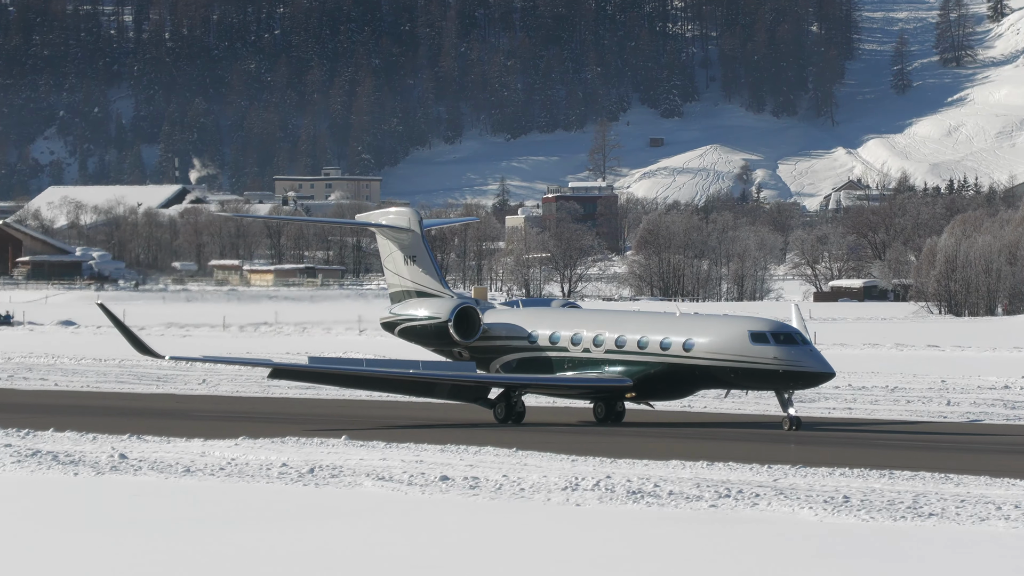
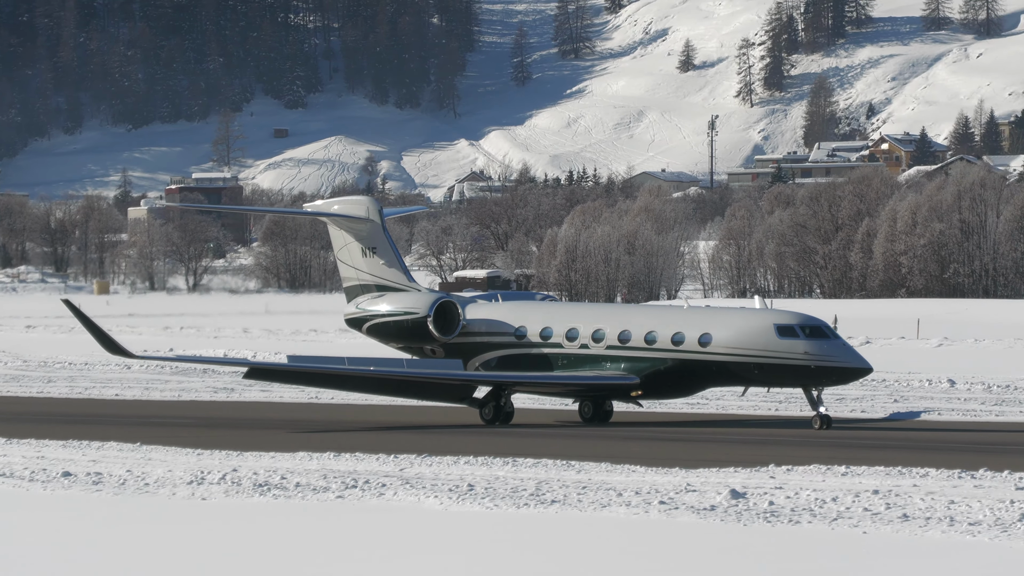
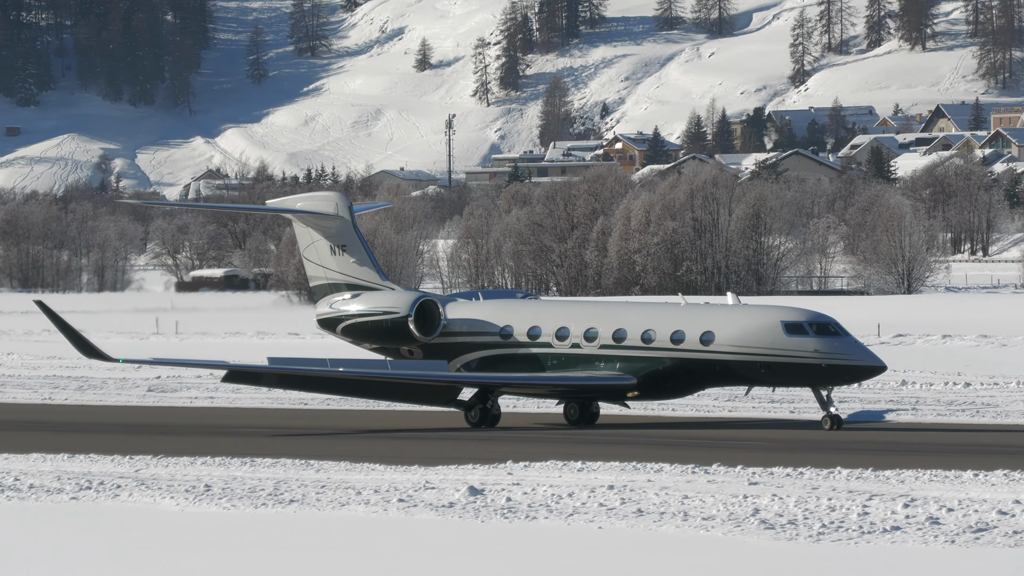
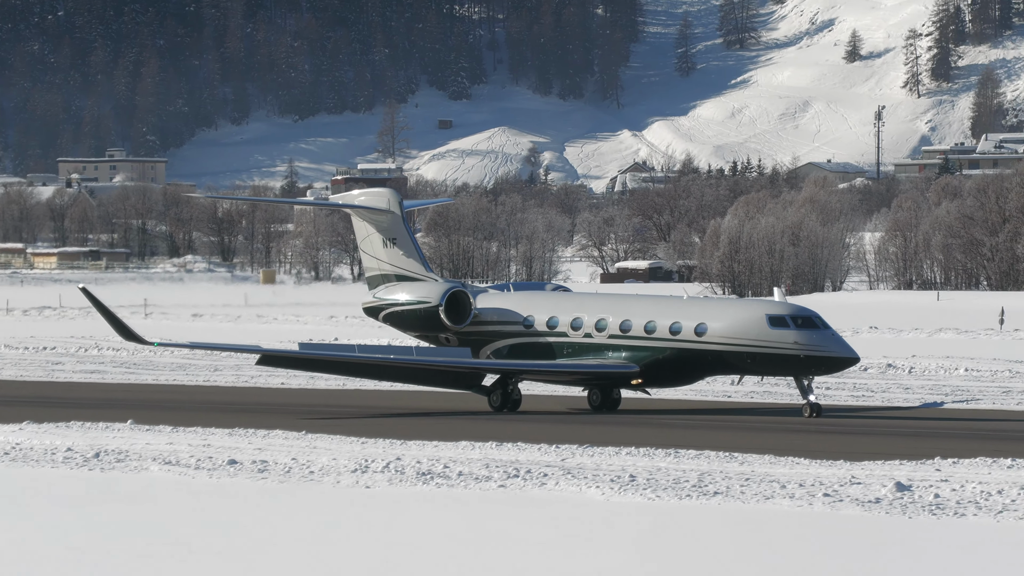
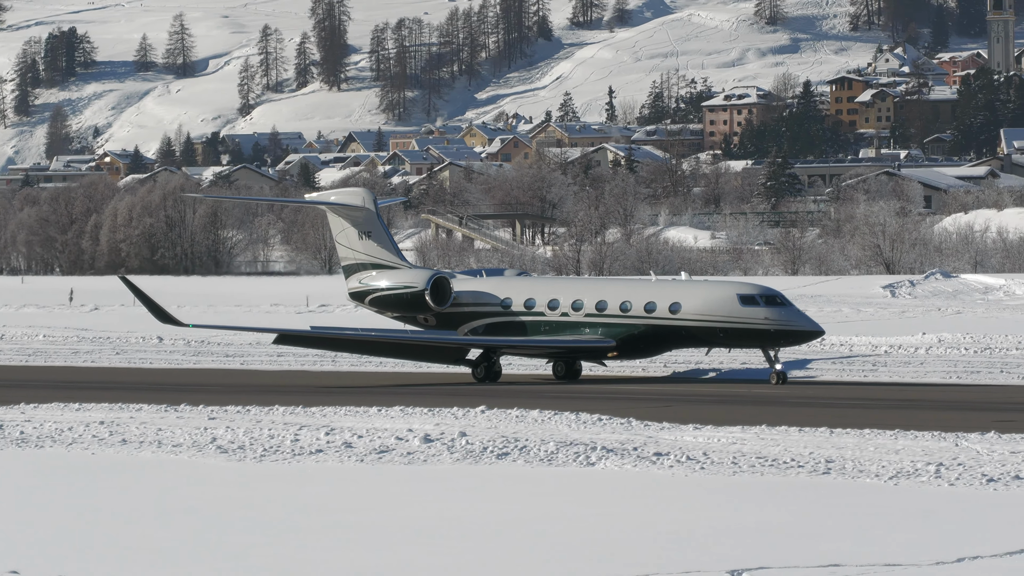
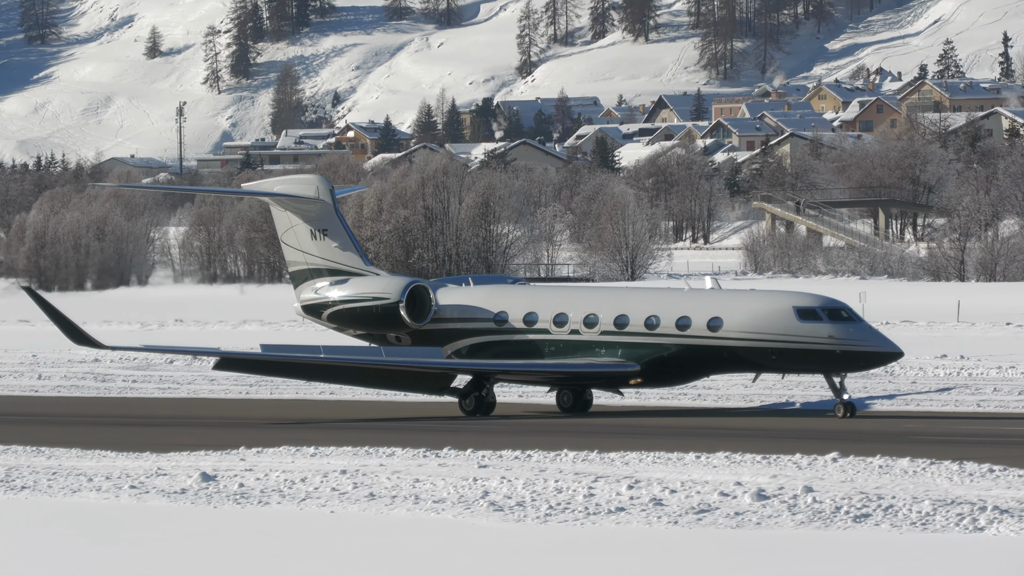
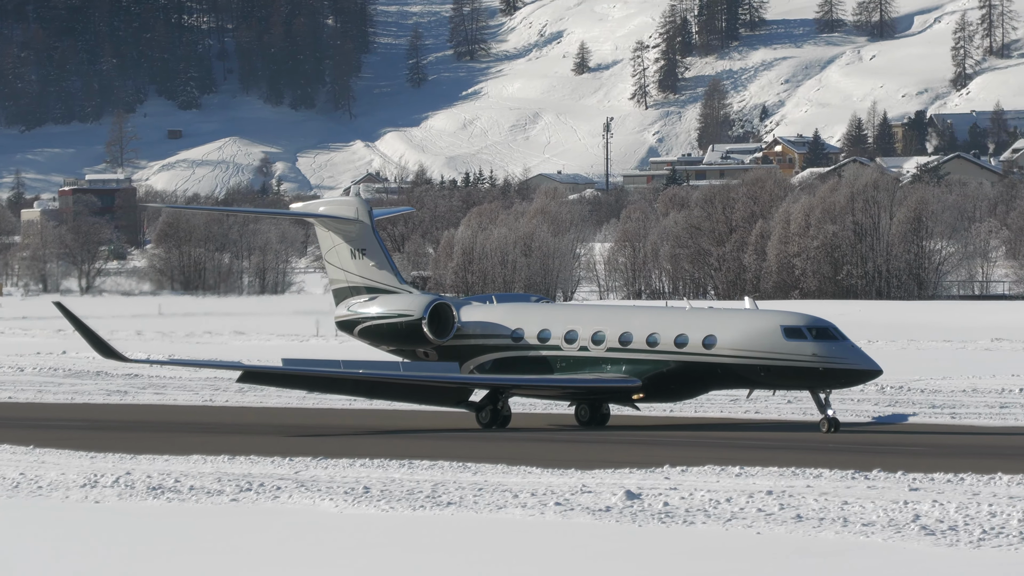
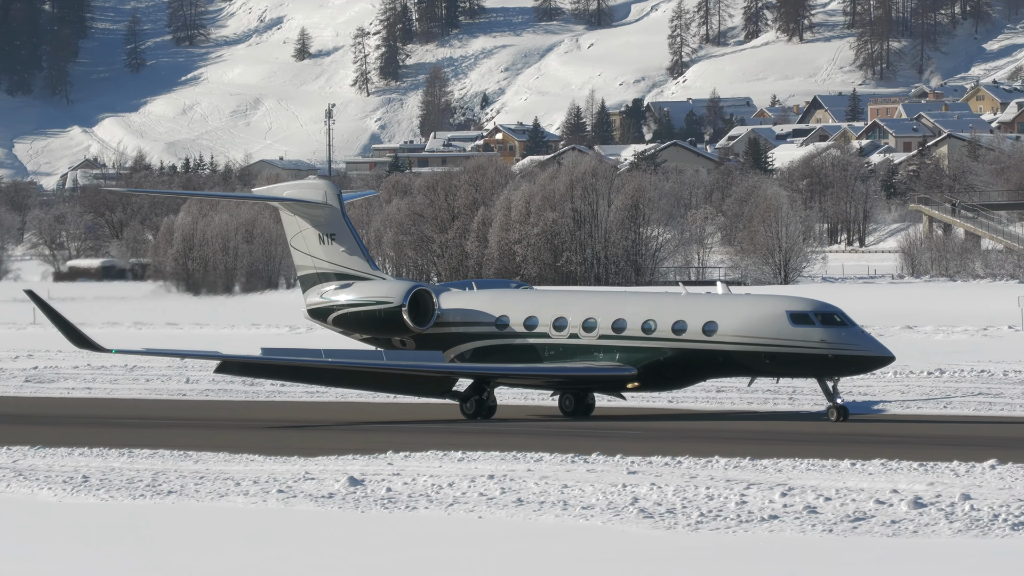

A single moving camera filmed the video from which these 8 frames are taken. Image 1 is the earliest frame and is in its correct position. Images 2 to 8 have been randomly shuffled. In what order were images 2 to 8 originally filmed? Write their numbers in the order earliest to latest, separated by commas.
4, 2, 7, 3, 8, 6, 5
